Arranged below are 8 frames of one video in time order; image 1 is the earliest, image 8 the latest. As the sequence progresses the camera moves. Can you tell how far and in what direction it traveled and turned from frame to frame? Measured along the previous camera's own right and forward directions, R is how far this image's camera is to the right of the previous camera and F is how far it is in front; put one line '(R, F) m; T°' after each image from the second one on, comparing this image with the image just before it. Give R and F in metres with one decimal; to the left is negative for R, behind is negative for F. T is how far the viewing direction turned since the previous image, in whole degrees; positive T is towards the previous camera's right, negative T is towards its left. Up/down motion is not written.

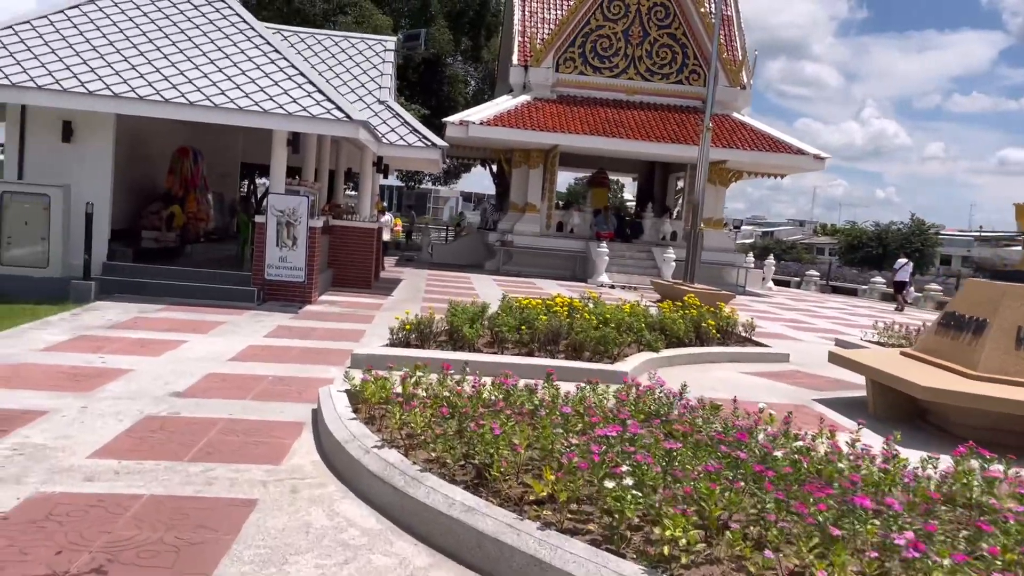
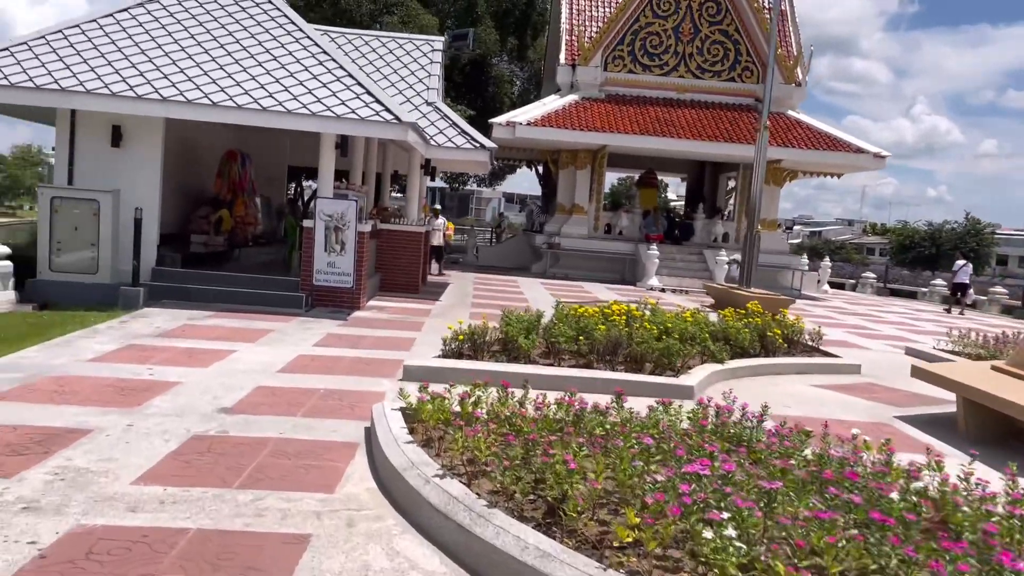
(-0.2, +0.4) m; -3°
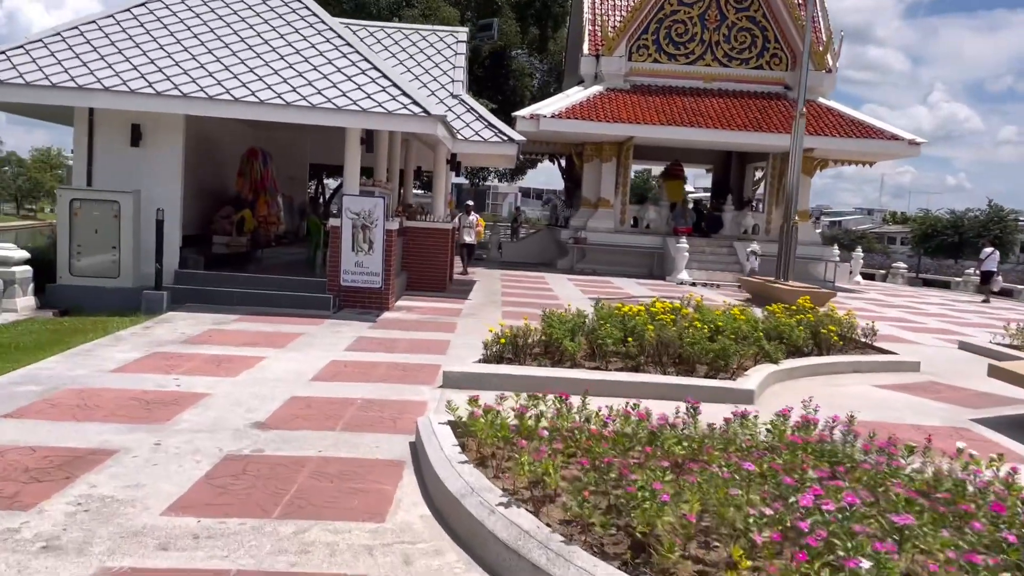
(-0.2, +0.5) m; -1°
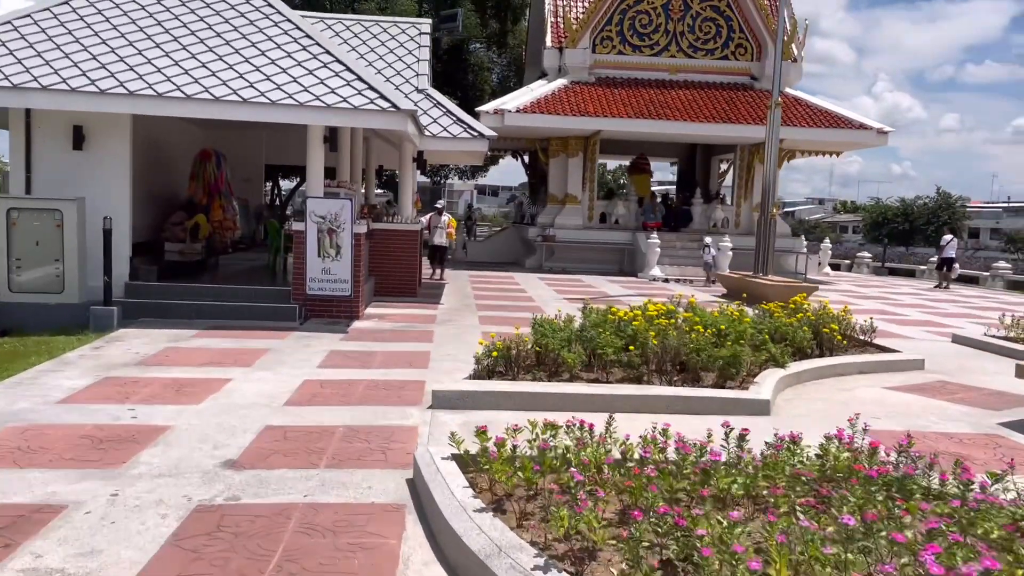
(-0.3, +0.6) m; +3°
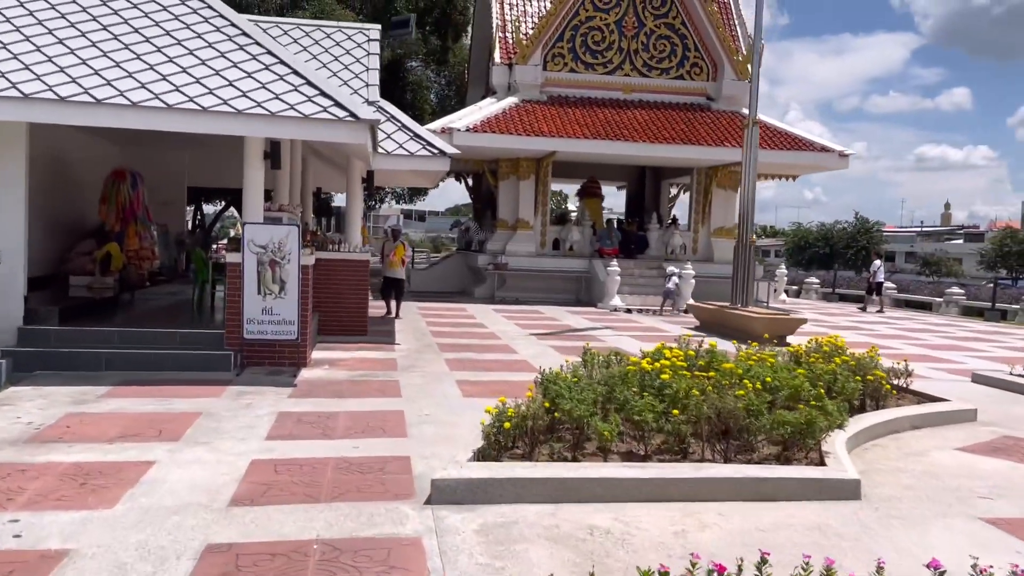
(-0.6, +1.5) m; +5°
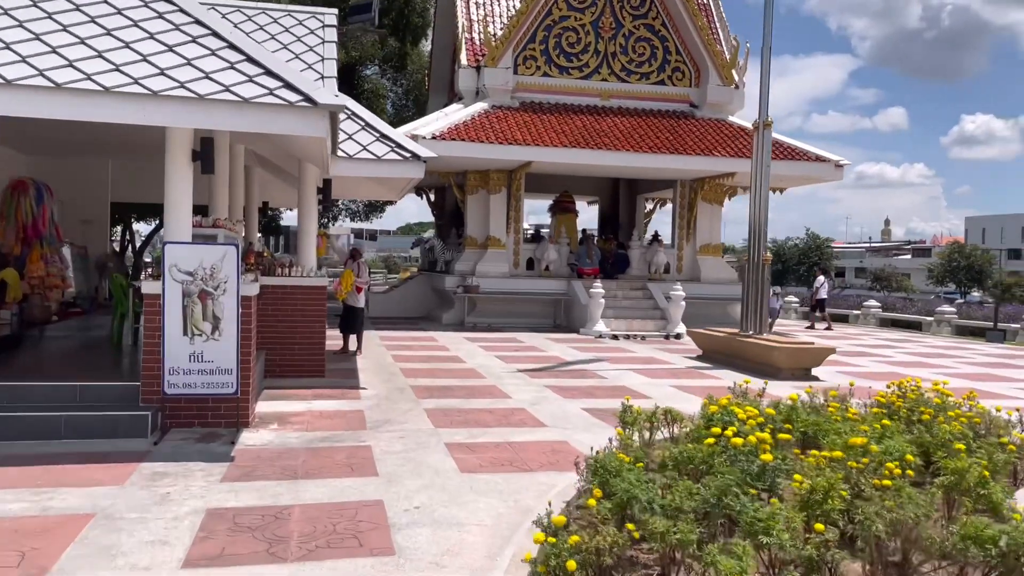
(-0.4, +2.0) m; +3°
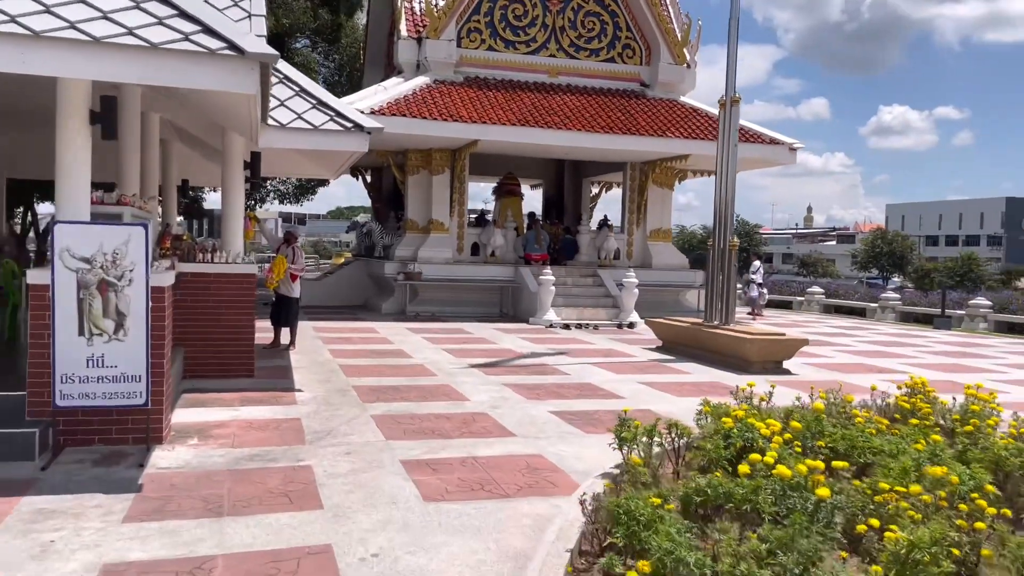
(-0.2, +1.0) m; +5°
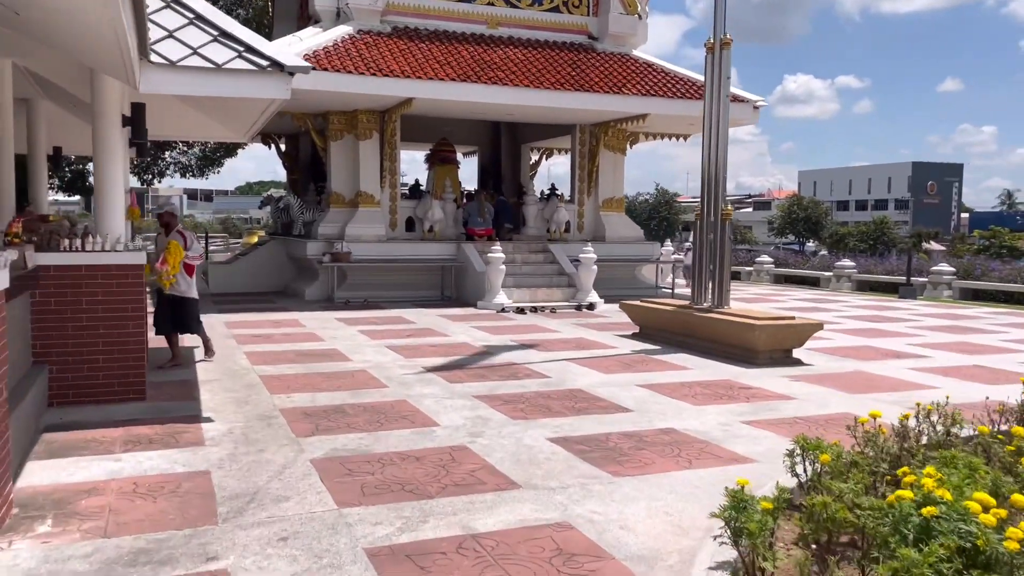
(-0.4, +2.0) m; +5°
